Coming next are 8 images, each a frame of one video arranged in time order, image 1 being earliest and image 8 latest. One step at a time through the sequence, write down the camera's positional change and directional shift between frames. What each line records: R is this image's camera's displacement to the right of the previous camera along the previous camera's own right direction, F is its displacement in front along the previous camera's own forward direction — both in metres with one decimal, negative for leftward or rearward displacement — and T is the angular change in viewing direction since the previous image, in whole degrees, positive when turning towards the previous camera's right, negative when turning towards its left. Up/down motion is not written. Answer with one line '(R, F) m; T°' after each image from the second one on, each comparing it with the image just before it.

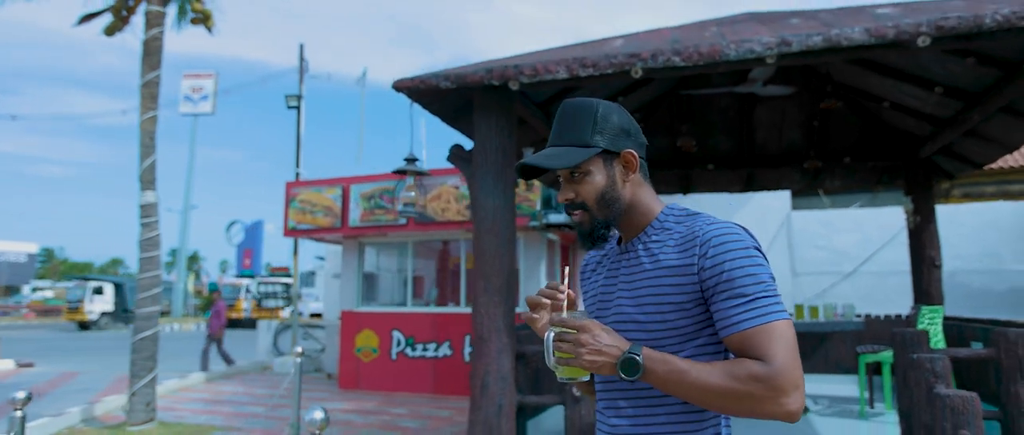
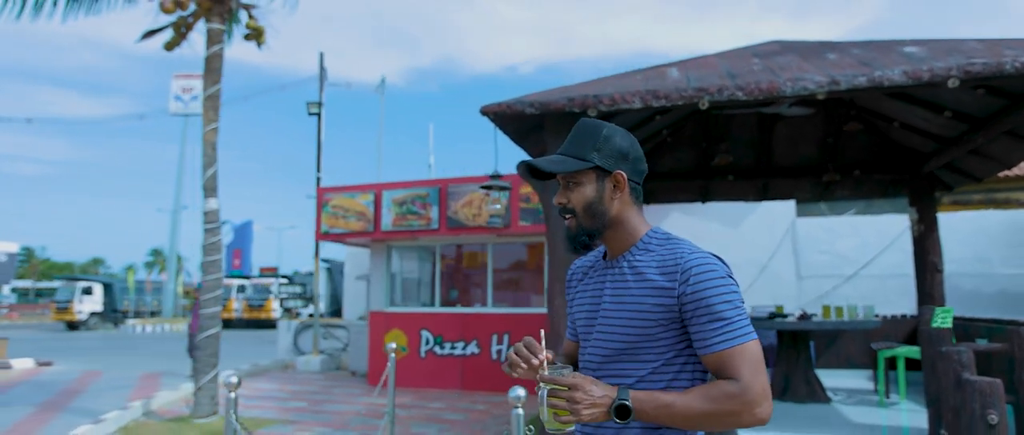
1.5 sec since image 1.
(-0.7, -0.5) m; +2°
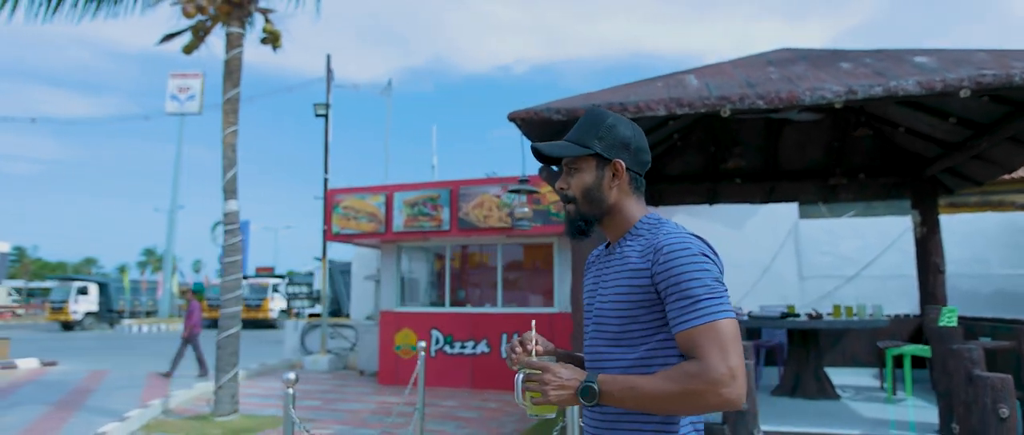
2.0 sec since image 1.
(-0.3, -0.2) m; +1°
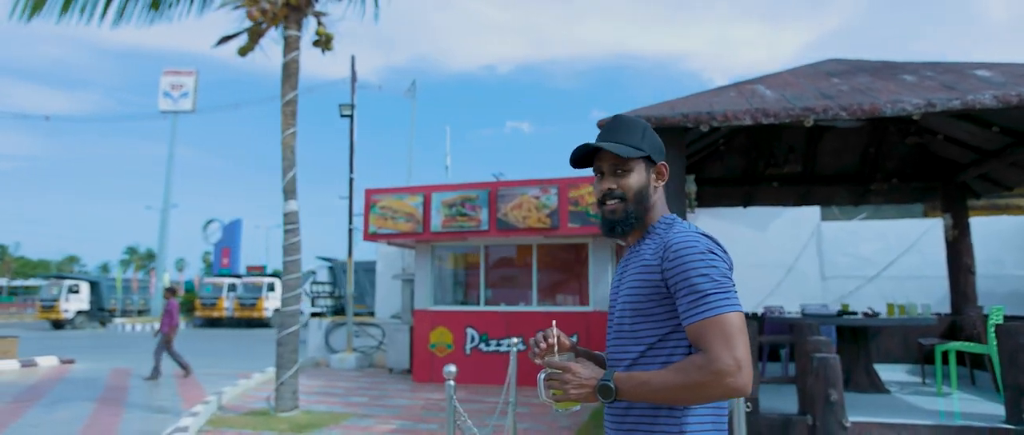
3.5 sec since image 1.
(-0.8, -0.2) m; +2°
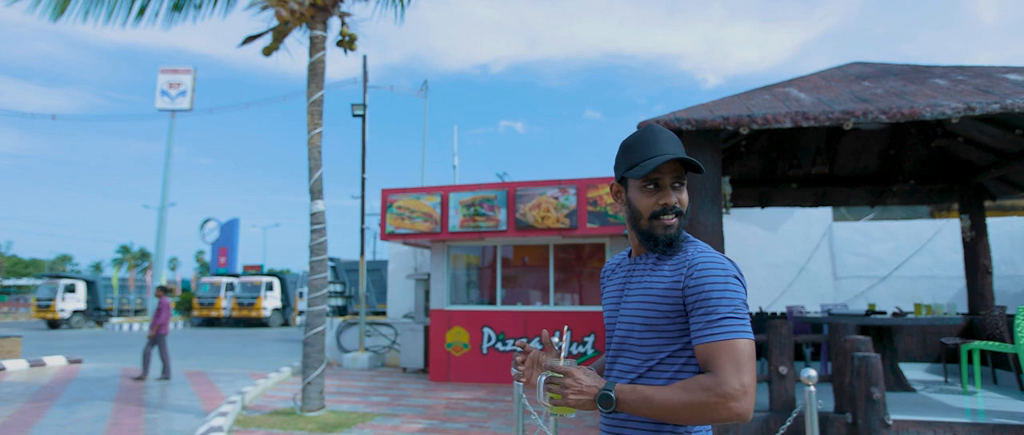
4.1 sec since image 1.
(-0.4, 0.0) m; +1°
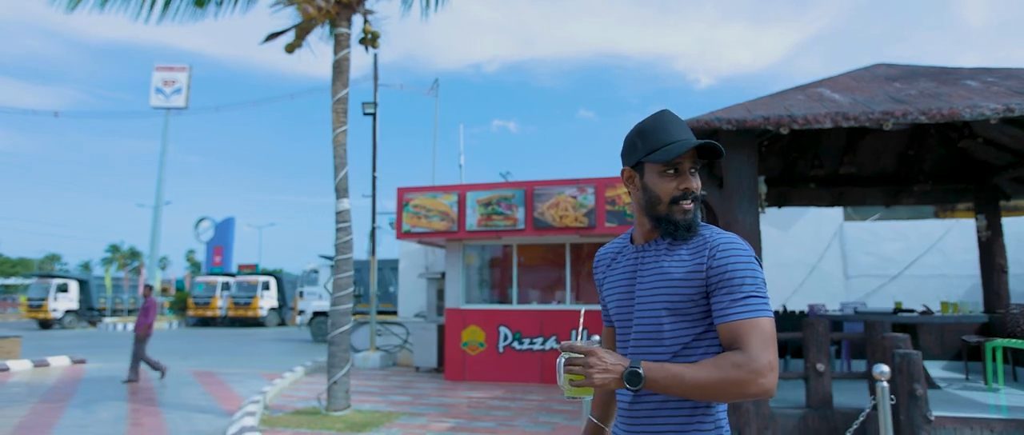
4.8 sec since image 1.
(-0.4, 0.0) m; +1°
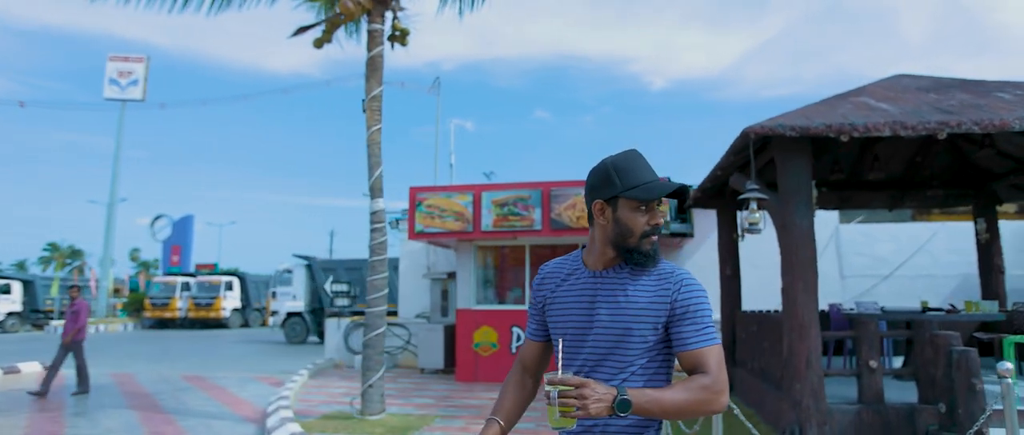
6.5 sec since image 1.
(-1.0, 0.0) m; +4°
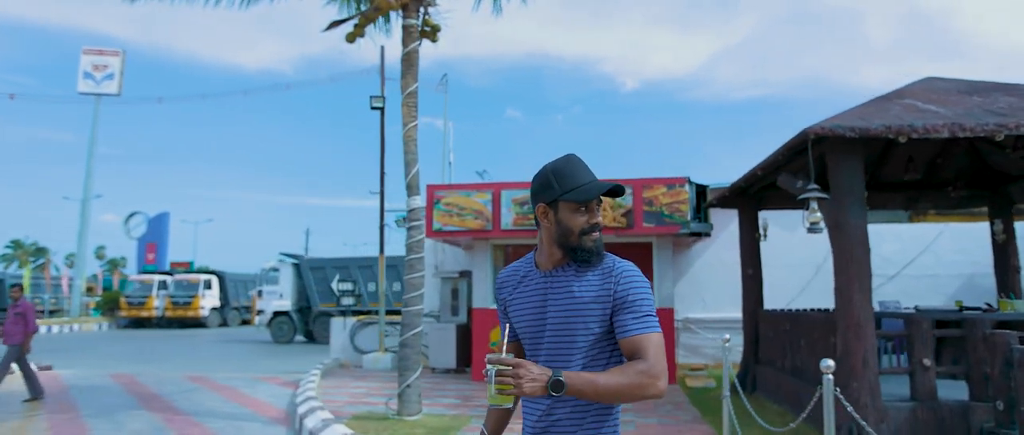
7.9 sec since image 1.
(-0.8, +0.1) m; +3°
